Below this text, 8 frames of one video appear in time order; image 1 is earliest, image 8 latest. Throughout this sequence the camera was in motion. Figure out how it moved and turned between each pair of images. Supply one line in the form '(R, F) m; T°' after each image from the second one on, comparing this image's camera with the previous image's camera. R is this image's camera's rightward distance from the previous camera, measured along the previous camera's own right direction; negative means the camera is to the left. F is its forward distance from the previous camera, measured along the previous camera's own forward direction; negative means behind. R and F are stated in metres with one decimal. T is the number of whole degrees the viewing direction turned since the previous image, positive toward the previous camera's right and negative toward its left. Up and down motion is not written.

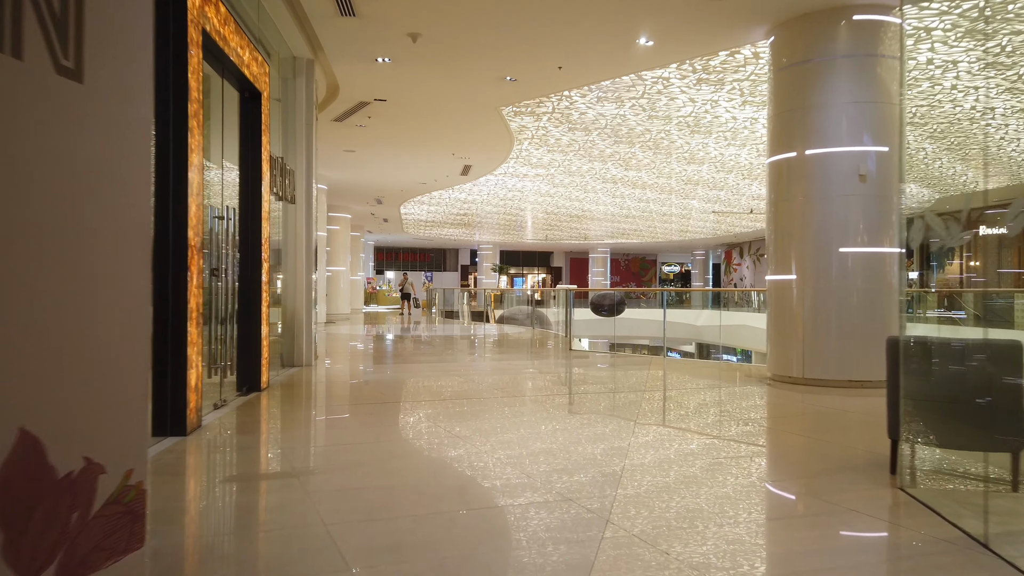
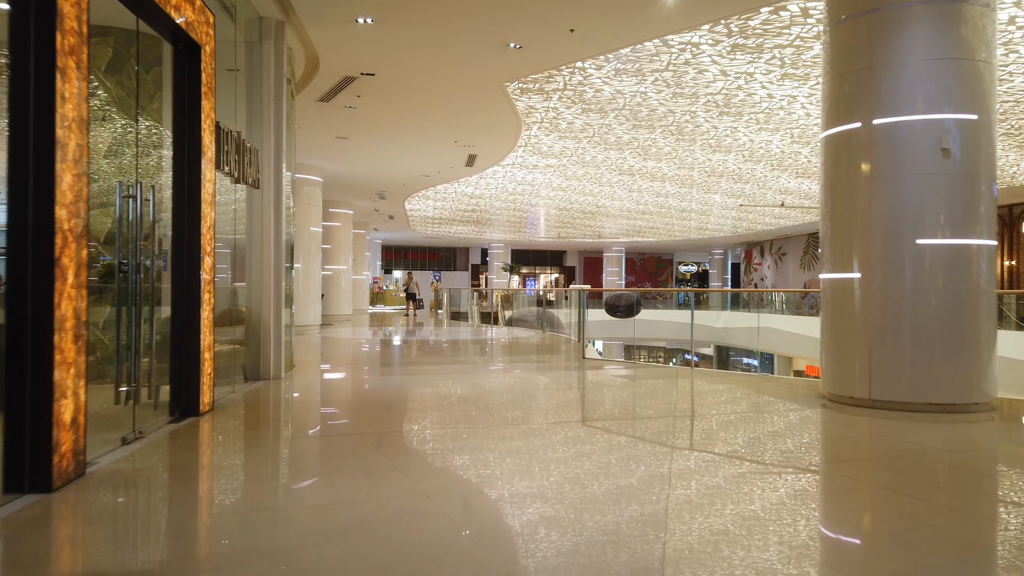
(+0.1, +1.0) m; -1°
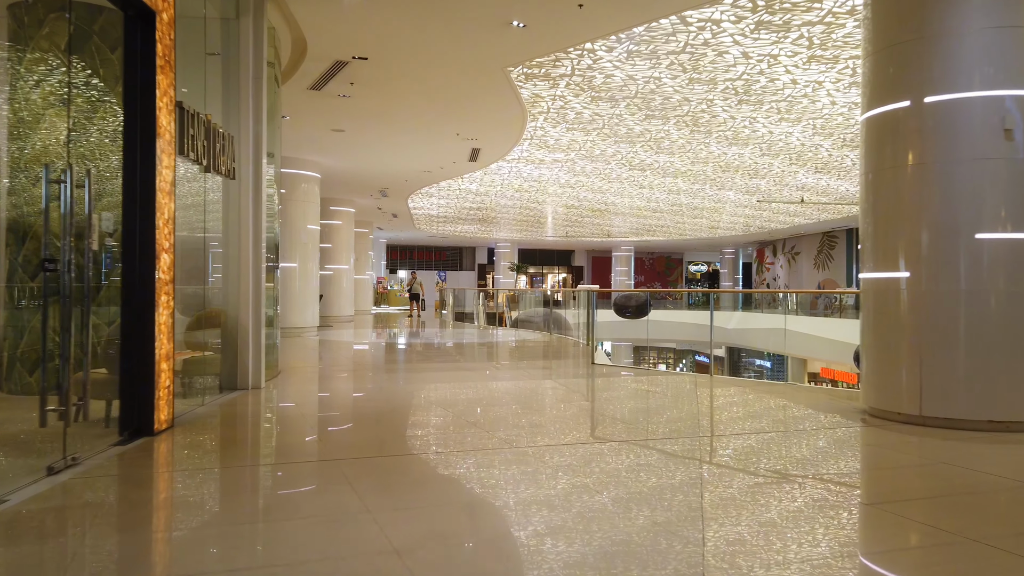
(0.0, +0.6) m; -1°
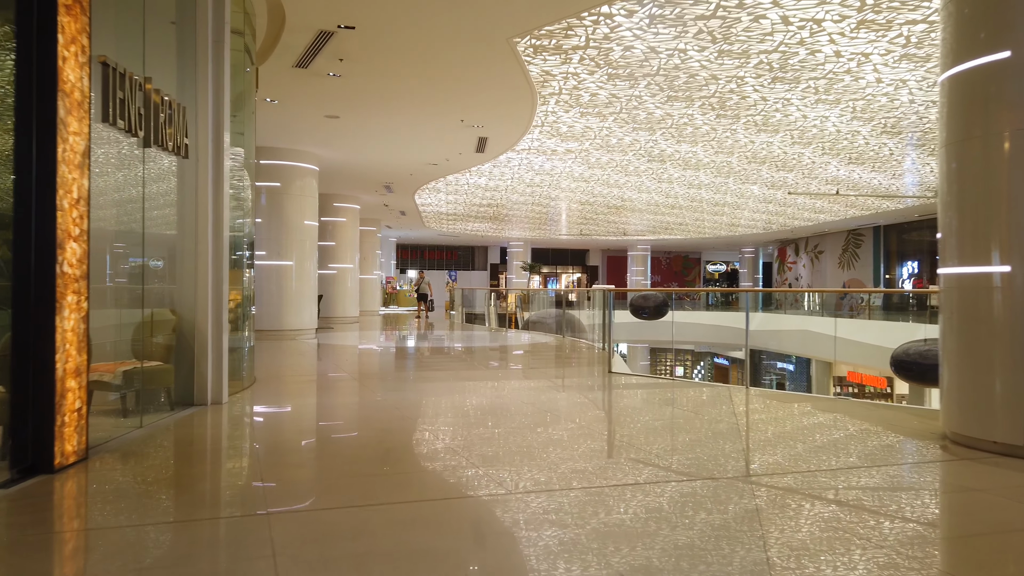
(+0.1, +0.8) m; -1°
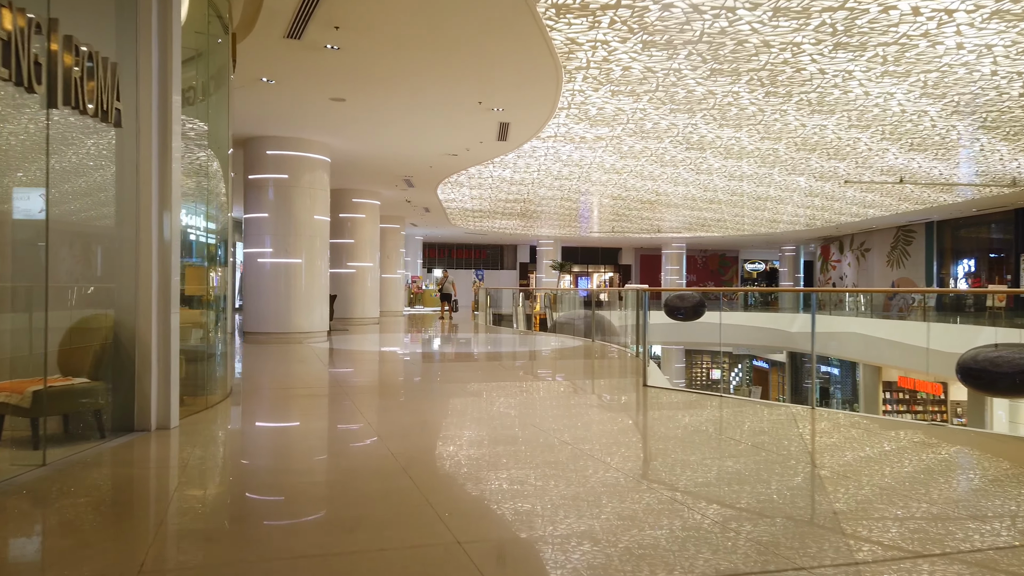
(+0.1, +0.9) m; -2°
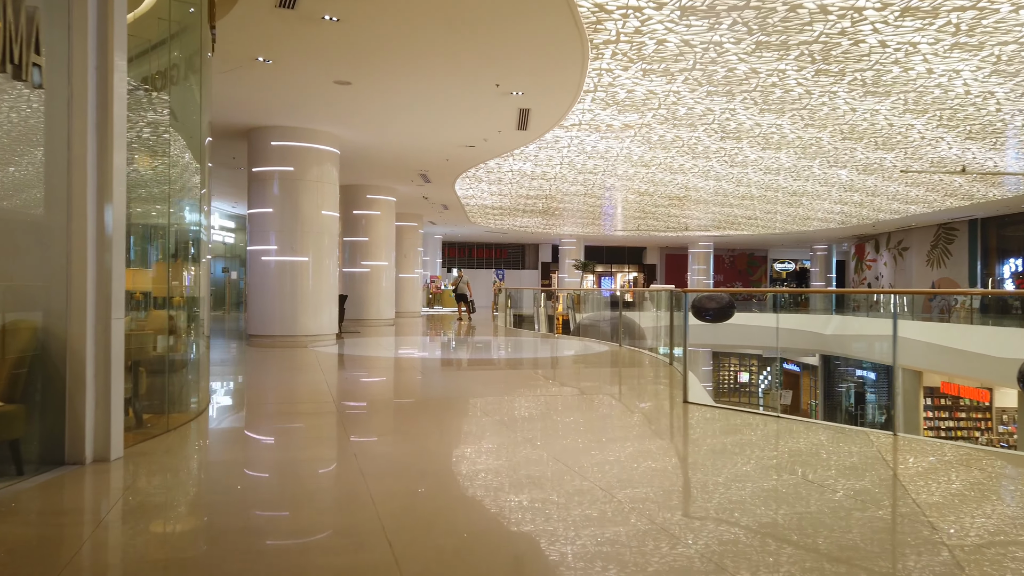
(0.0, +0.7) m; -2°
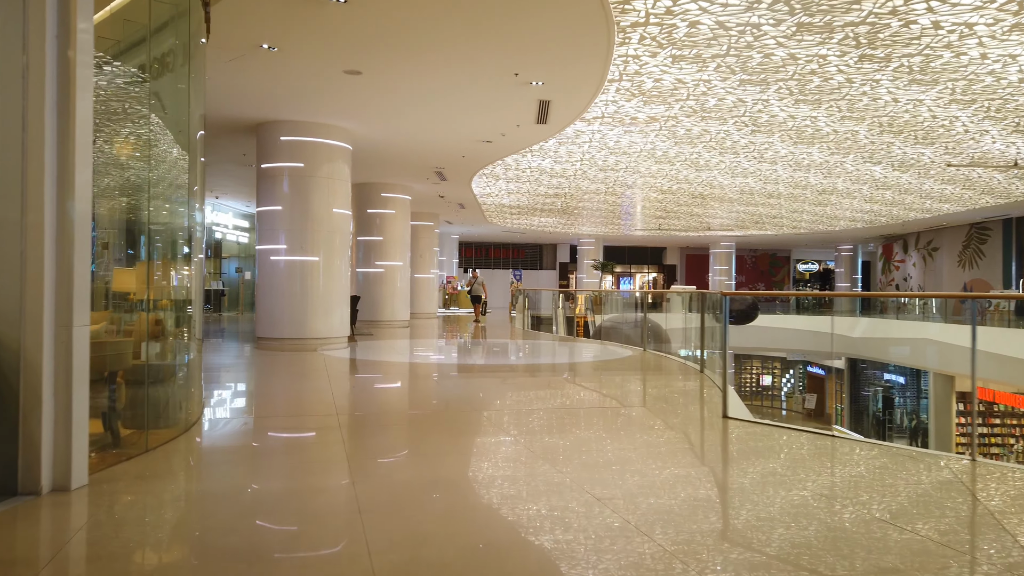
(0.0, +0.4) m; -1°
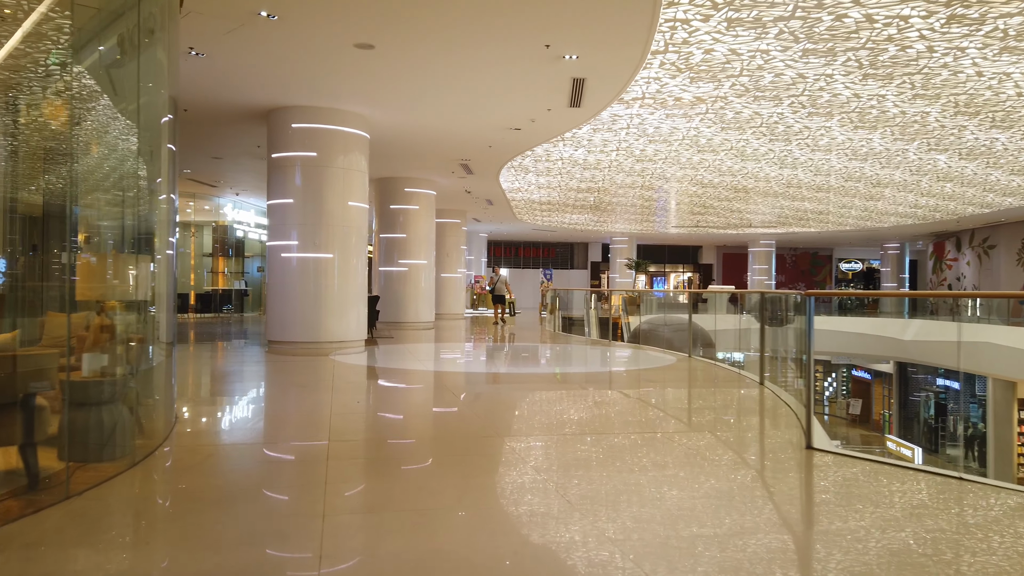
(0.0, +0.8) m; -2°
